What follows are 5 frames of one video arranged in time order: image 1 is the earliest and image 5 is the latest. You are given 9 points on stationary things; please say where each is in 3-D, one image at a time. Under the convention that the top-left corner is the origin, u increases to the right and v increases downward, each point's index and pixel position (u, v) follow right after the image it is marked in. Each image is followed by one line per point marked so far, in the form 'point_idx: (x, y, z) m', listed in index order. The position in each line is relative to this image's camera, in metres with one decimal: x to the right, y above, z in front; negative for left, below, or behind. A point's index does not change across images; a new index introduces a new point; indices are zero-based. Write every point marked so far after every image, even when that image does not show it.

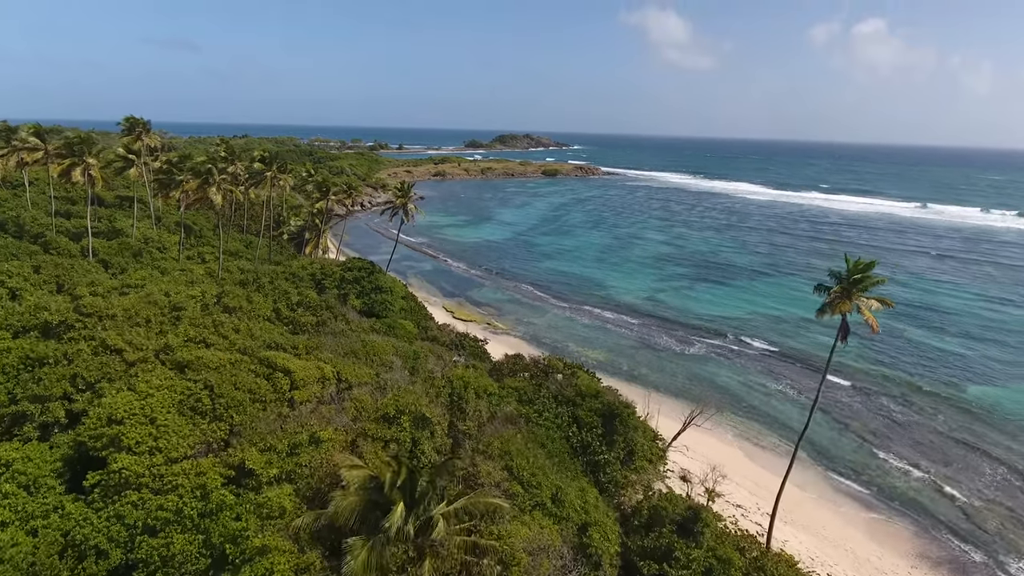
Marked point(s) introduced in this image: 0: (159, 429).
0: (-10.4, -4.3, +15.4) m
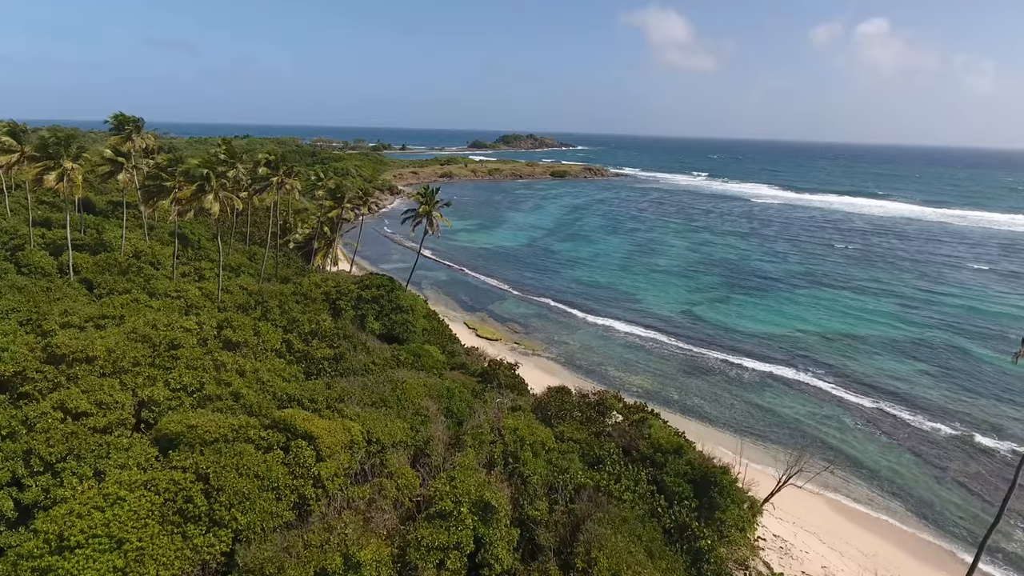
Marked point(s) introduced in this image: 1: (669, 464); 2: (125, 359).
0: (-7.9, -5.6, +10.9) m
1: (+5.9, -6.6, +19.7) m
2: (-13.9, -2.6, +18.8) m
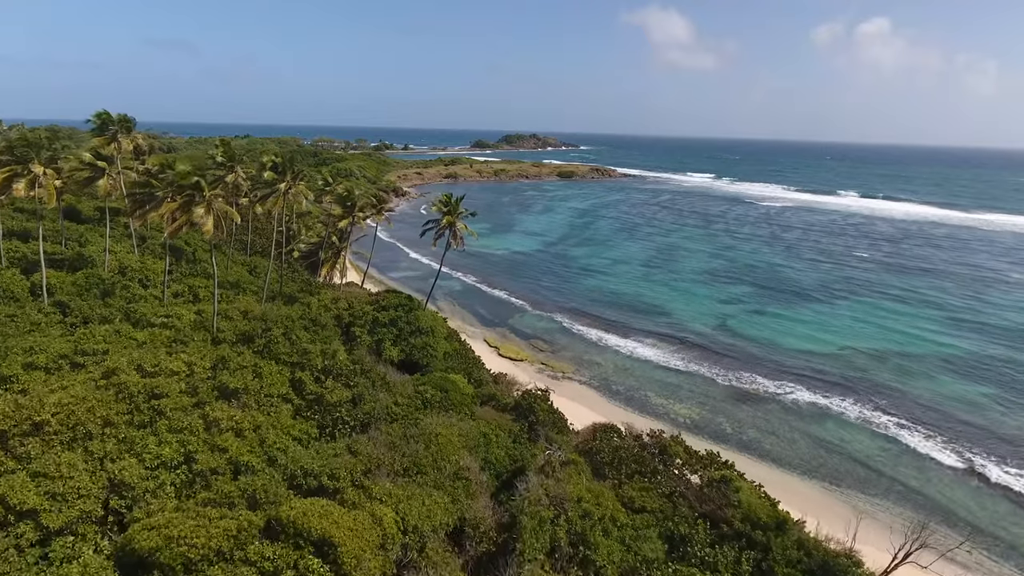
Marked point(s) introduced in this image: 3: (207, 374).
0: (-5.9, -6.7, +7.0) m
1: (+7.9, -7.8, +15.8) m
2: (-11.9, -3.8, +14.9) m
3: (-11.0, -3.1, +18.9) m
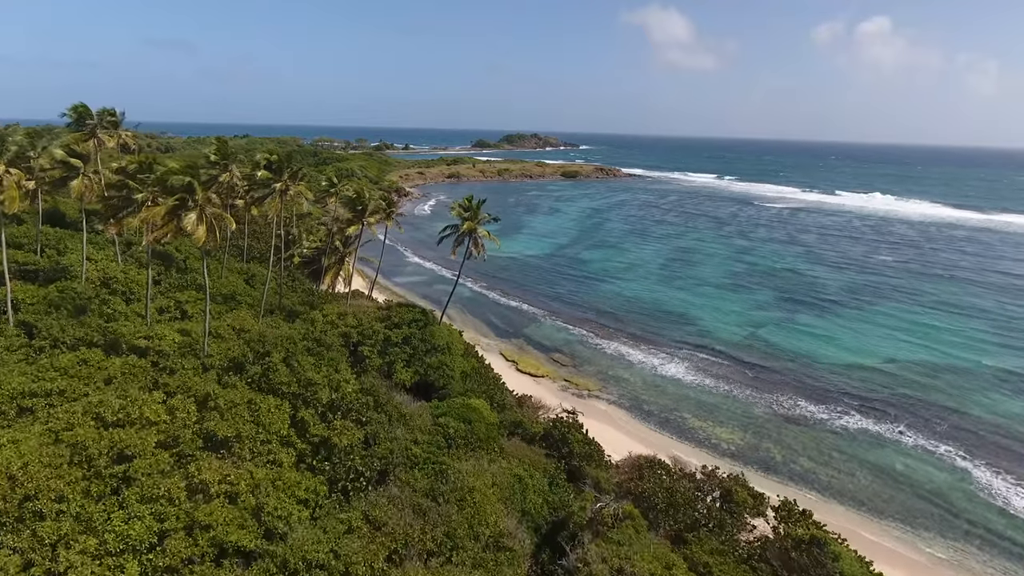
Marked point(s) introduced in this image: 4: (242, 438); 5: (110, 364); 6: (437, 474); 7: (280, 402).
0: (-4.5, -7.4, +3.8) m
1: (+9.3, -8.5, +12.6) m
2: (-10.4, -4.5, +11.6) m
3: (-9.6, -3.8, +15.7) m
4: (-7.8, -4.3, +15.3) m
5: (-14.2, -2.6, +18.7) m
6: (-2.3, -5.8, +16.4) m
7: (-7.9, -3.9, +18.0) m
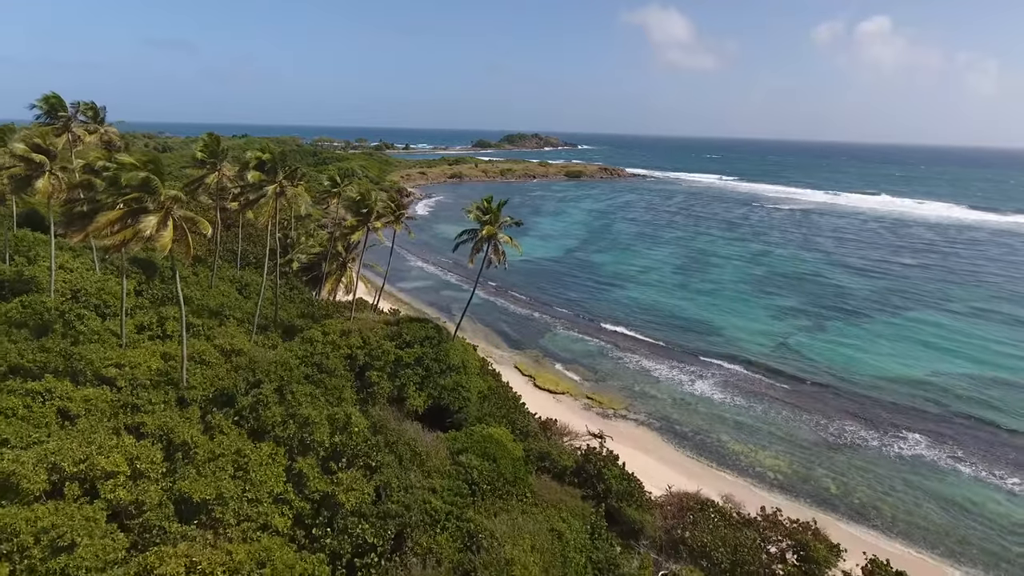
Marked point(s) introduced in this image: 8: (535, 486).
0: (-3.3, -8.0, +0.7) m
1: (+10.5, -9.1, +9.6) m
2: (-9.3, -5.0, +8.6) m
3: (-8.4, -4.4, +12.7) m
4: (-6.7, -4.9, +12.3) m
5: (-13.0, -3.2, +15.7) m
6: (-1.2, -6.4, +13.4) m
7: (-6.7, -4.5, +15.0) m
8: (+0.8, -7.1, +18.5) m
